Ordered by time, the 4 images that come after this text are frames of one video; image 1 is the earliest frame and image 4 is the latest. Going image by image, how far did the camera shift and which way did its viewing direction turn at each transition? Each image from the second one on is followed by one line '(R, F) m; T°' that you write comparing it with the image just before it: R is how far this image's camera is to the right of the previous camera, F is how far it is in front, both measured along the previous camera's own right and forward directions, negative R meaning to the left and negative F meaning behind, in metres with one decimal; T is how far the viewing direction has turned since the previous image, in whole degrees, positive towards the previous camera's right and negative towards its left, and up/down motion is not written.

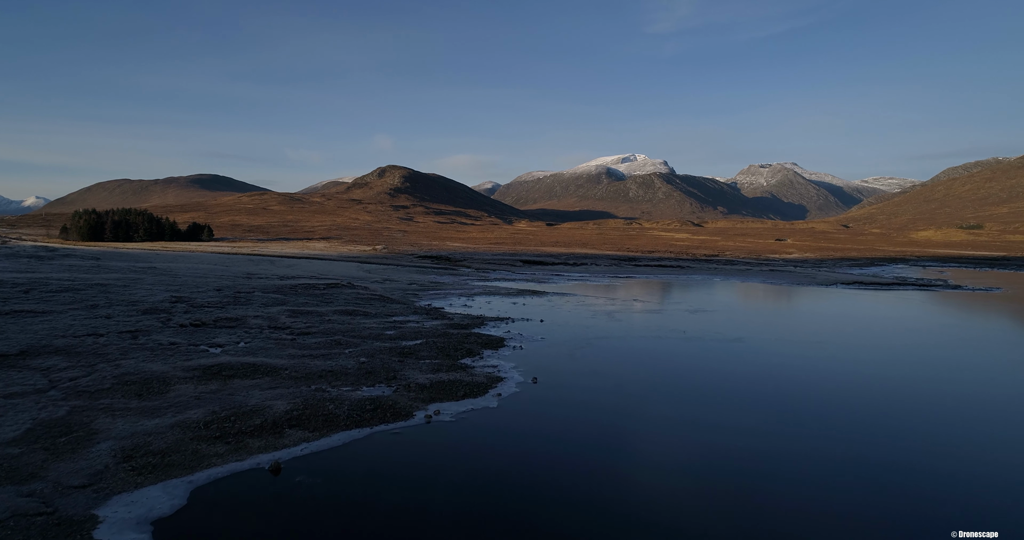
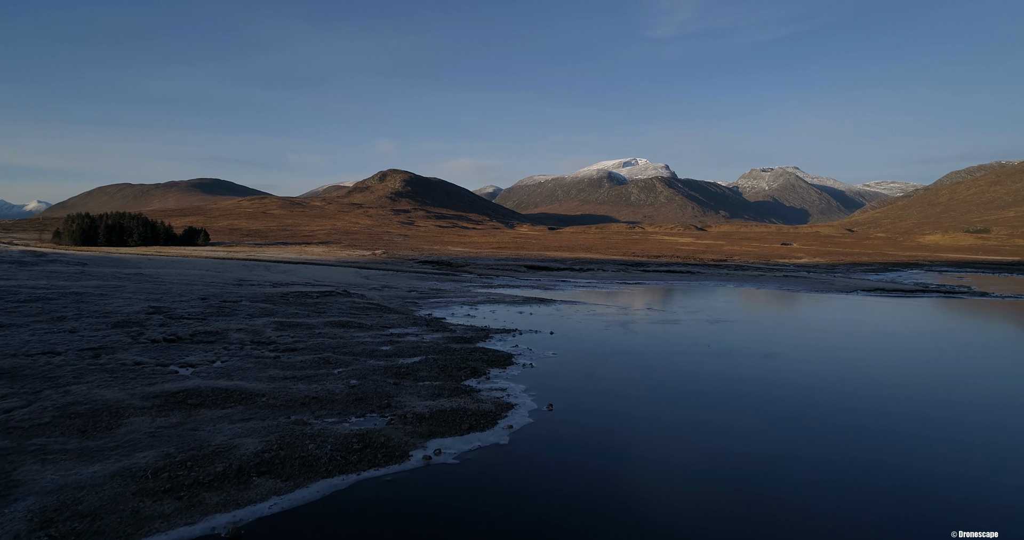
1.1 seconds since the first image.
(-0.1, +1.2) m; 0°
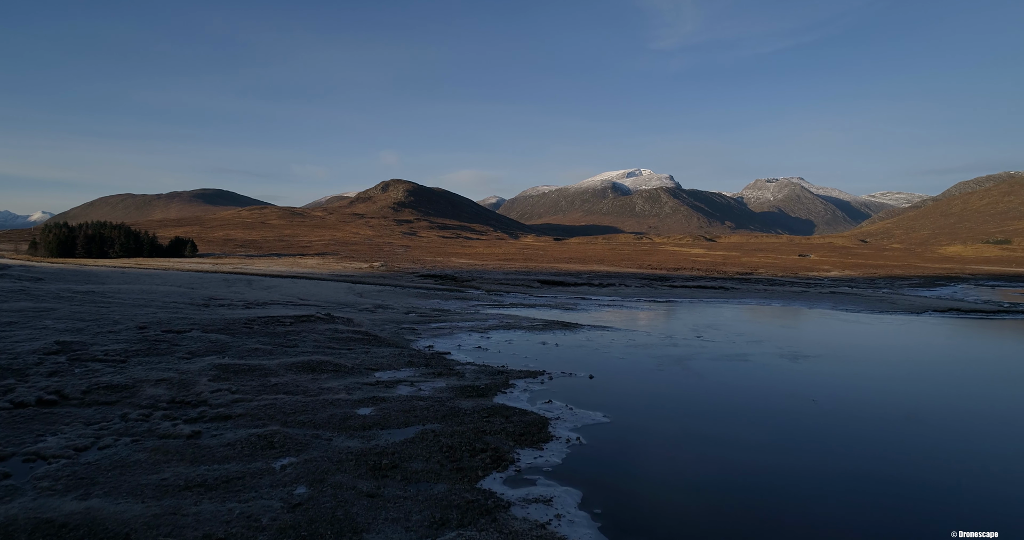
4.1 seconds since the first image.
(-0.4, +3.6) m; 0°
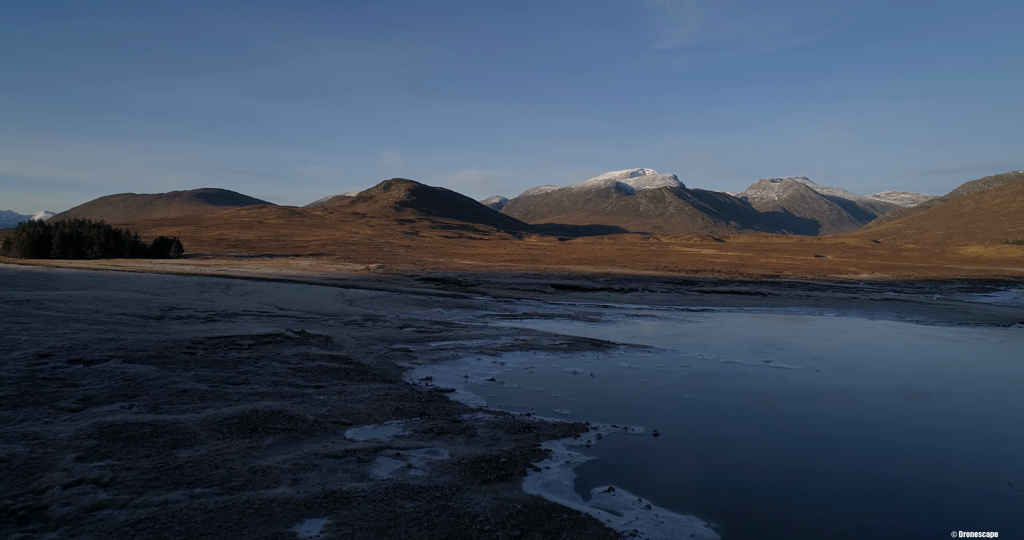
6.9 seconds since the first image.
(-0.4, +3.3) m; 0°
